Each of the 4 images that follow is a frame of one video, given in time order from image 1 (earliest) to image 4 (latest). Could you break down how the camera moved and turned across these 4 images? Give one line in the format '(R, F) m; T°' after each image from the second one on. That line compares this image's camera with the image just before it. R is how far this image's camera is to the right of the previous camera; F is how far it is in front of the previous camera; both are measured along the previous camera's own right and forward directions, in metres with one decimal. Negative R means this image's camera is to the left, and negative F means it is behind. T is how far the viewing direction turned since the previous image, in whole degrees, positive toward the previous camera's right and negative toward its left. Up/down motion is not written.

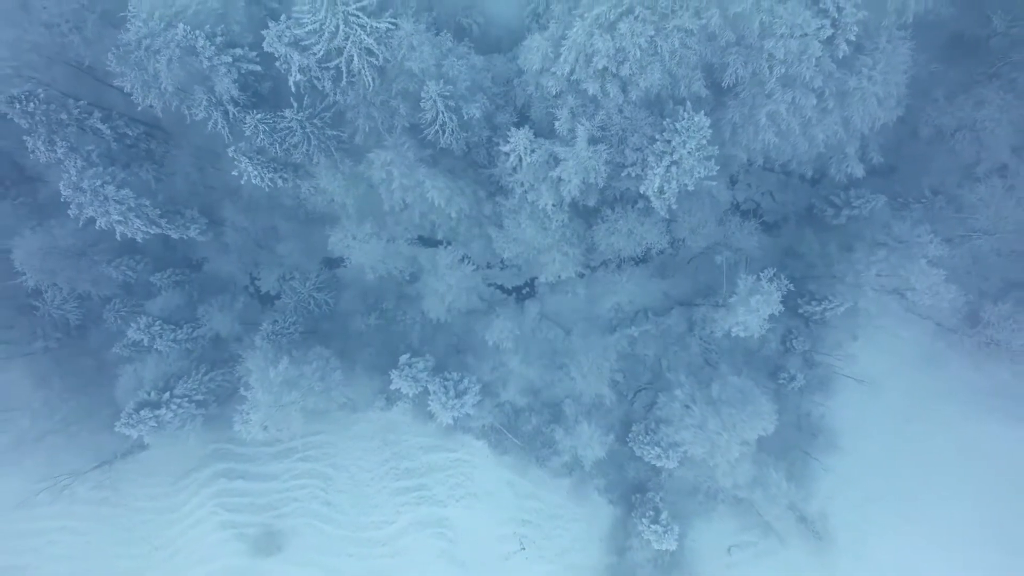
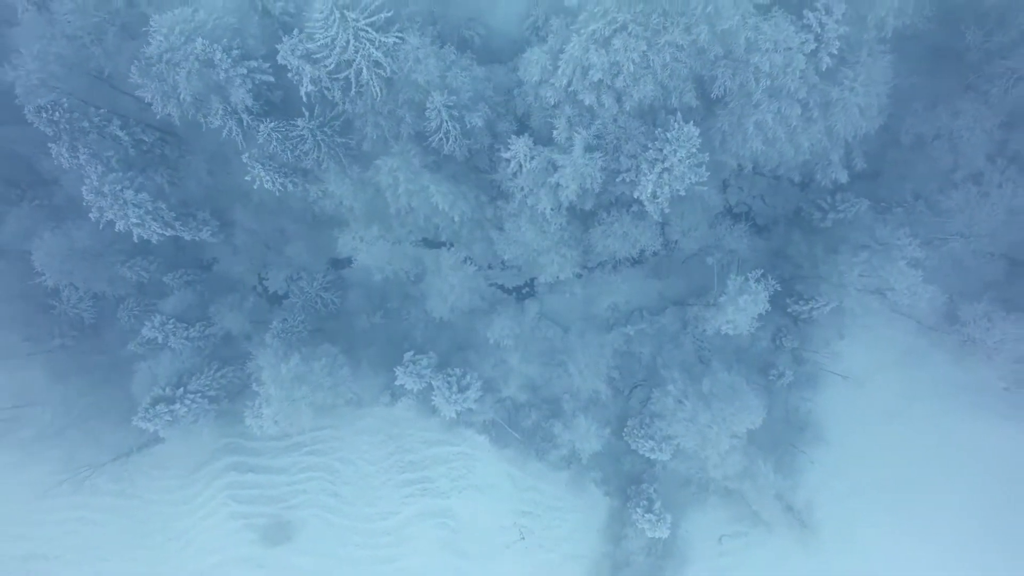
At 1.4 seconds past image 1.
(0.0, -0.9) m; 0°
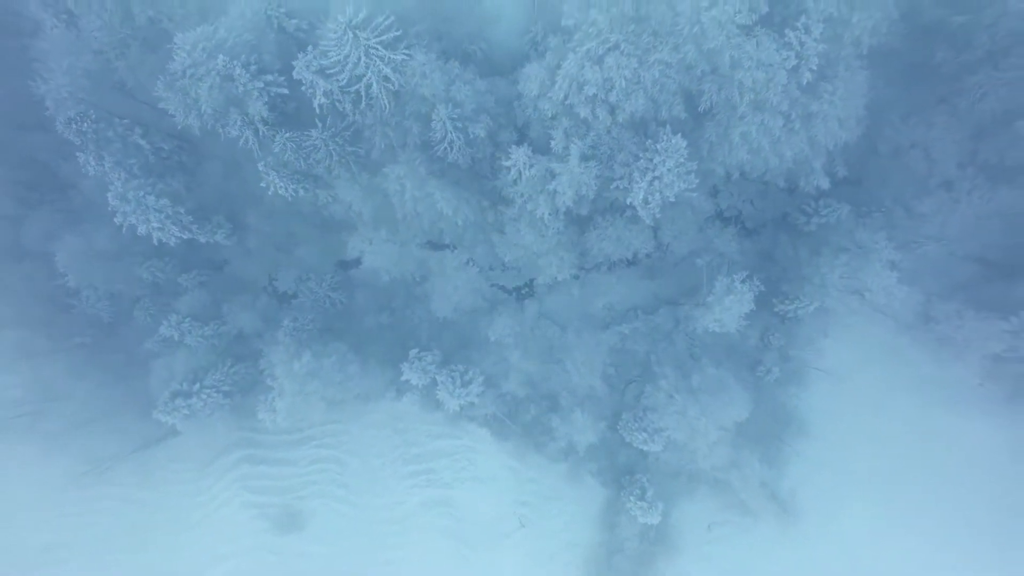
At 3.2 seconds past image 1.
(0.0, -1.1) m; 0°
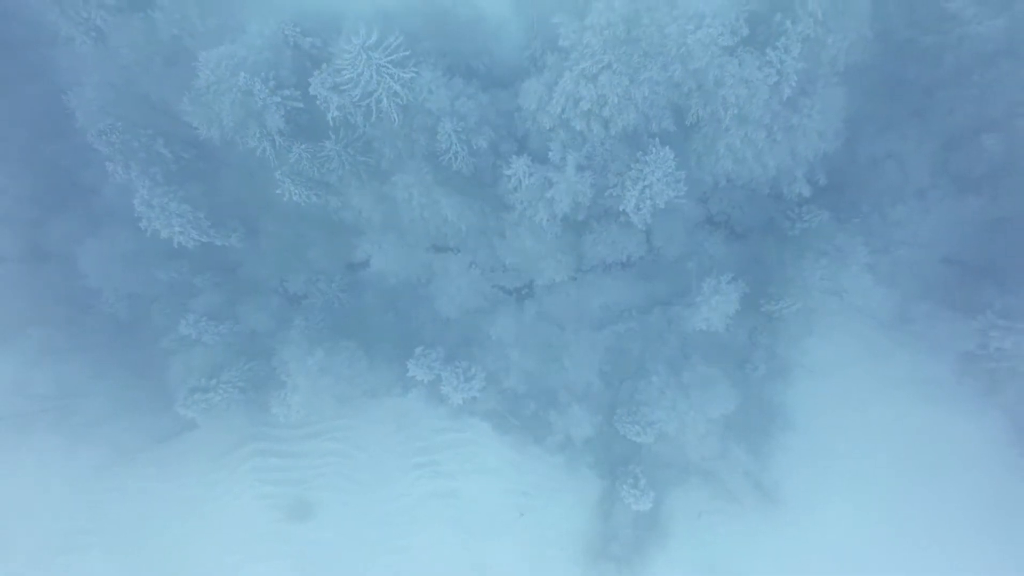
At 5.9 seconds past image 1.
(0.0, -1.3) m; 0°
